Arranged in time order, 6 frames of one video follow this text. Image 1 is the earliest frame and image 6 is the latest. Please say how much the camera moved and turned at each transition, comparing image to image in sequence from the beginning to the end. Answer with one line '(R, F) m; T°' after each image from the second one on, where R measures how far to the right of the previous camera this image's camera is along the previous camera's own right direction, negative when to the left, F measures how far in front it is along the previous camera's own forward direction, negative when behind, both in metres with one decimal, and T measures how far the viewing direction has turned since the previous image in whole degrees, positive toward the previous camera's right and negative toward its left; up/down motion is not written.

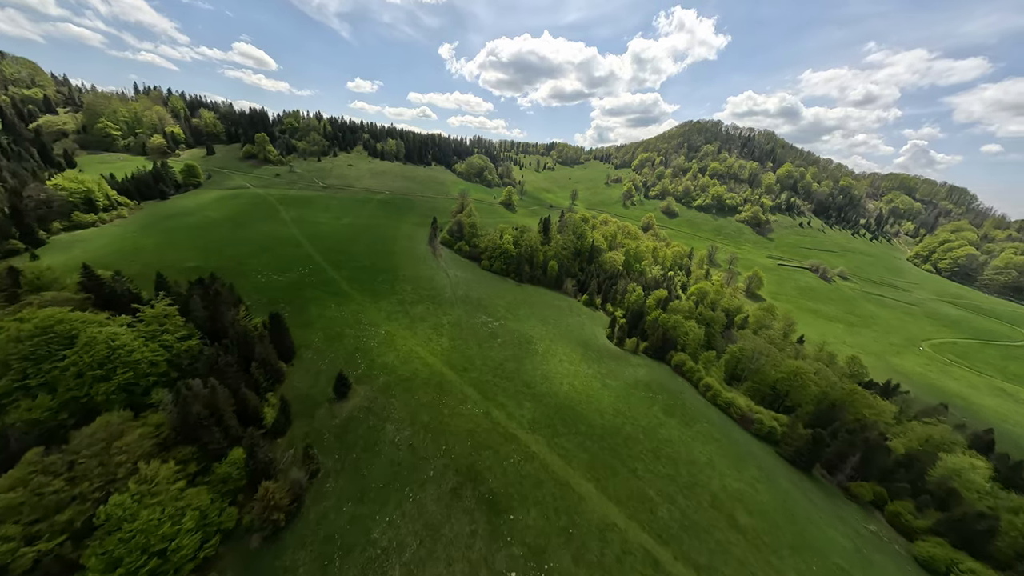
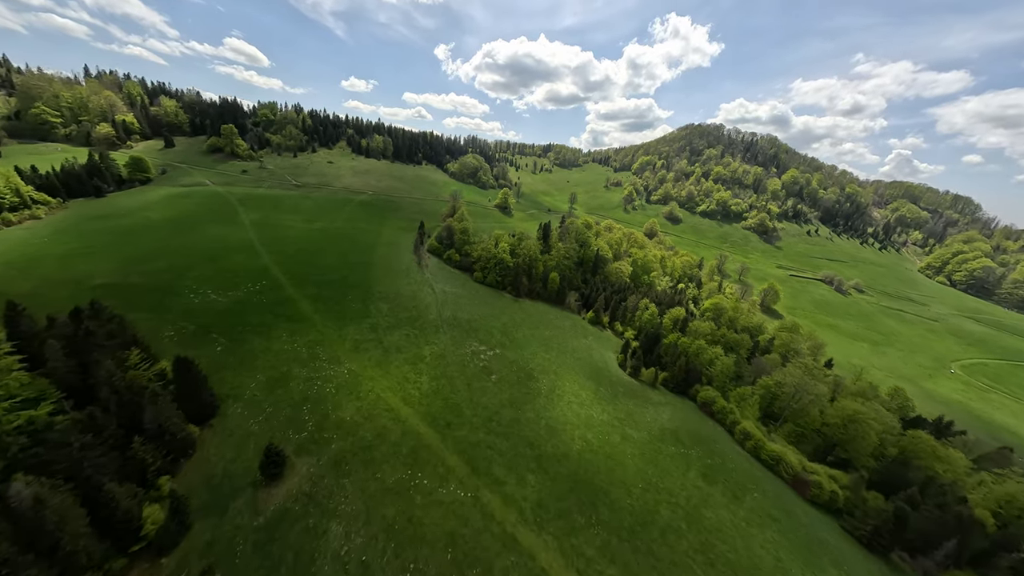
(-0.8, +12.9) m; +1°
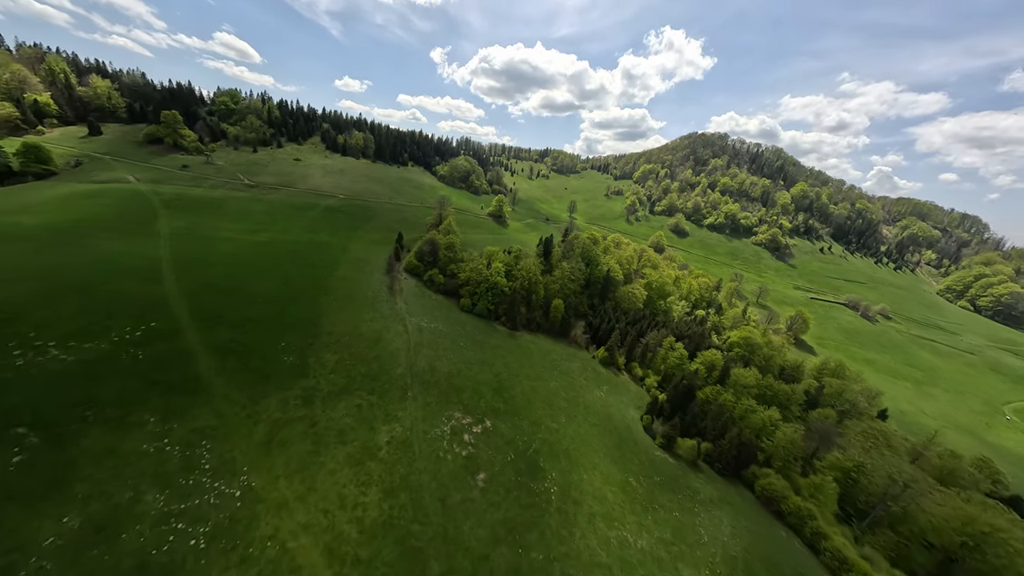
(-1.0, +17.9) m; +2°
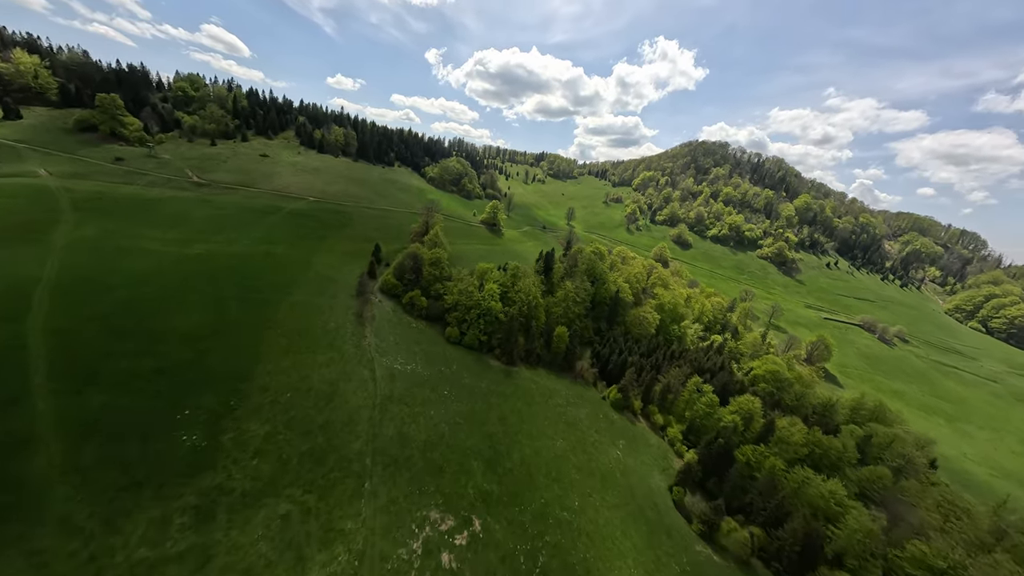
(-1.2, +12.9) m; +2°
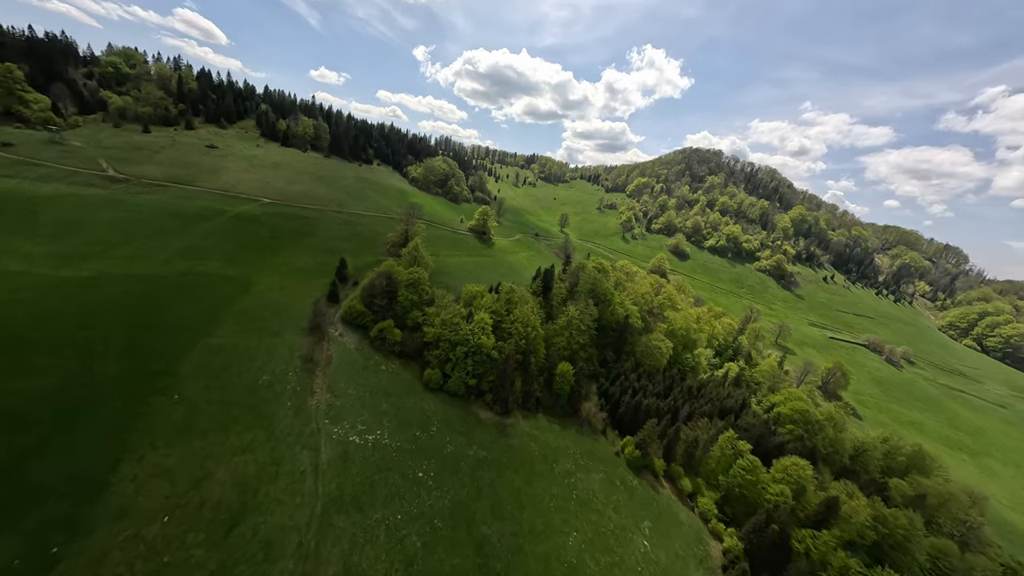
(-1.8, +12.7) m; +3°
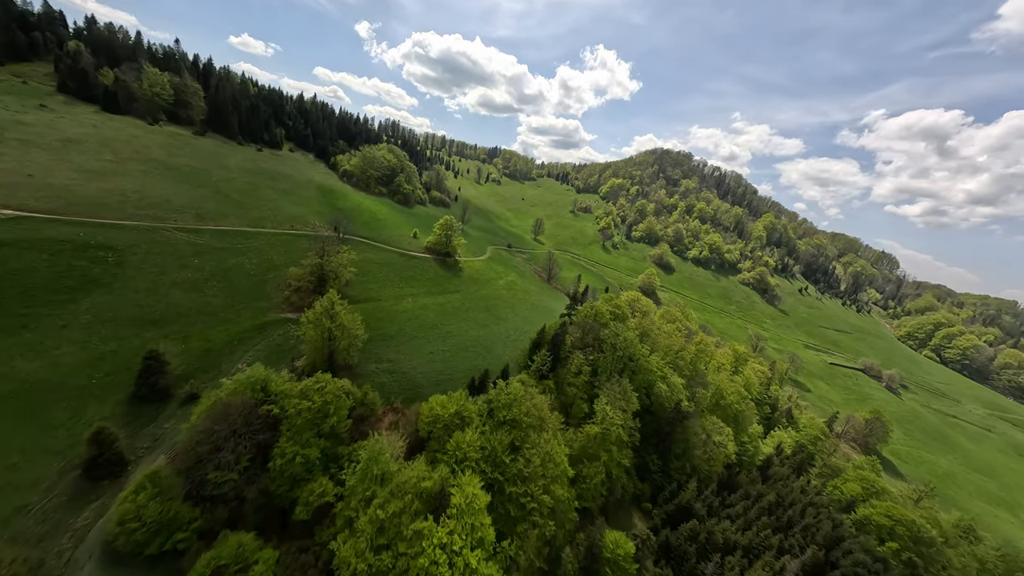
(-5.2, +30.1) m; +8°
